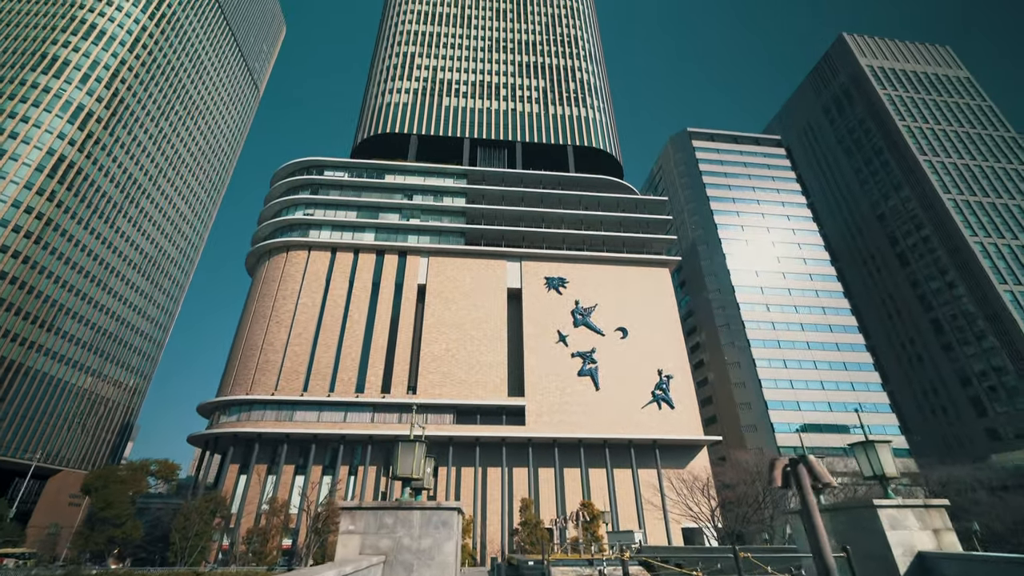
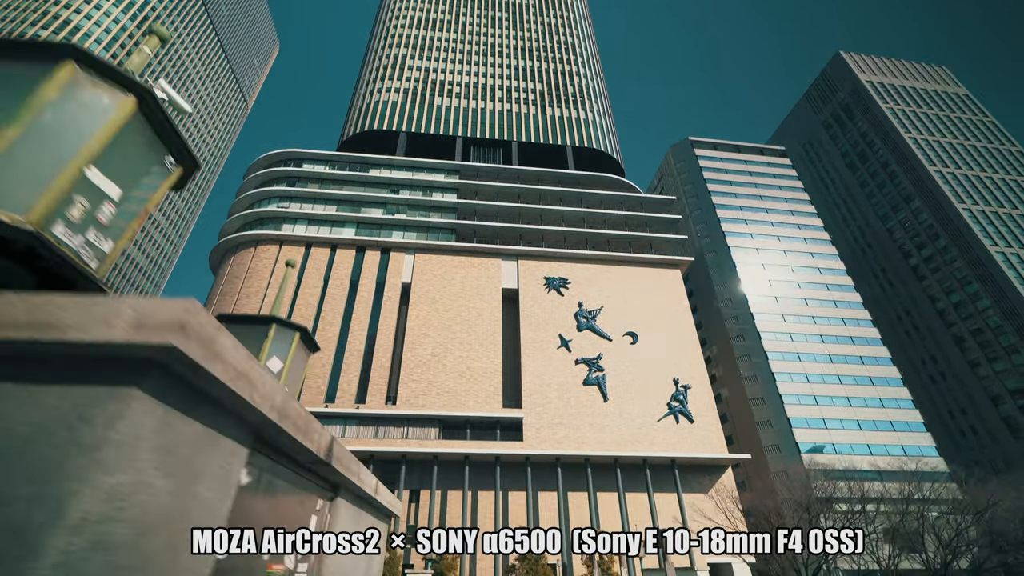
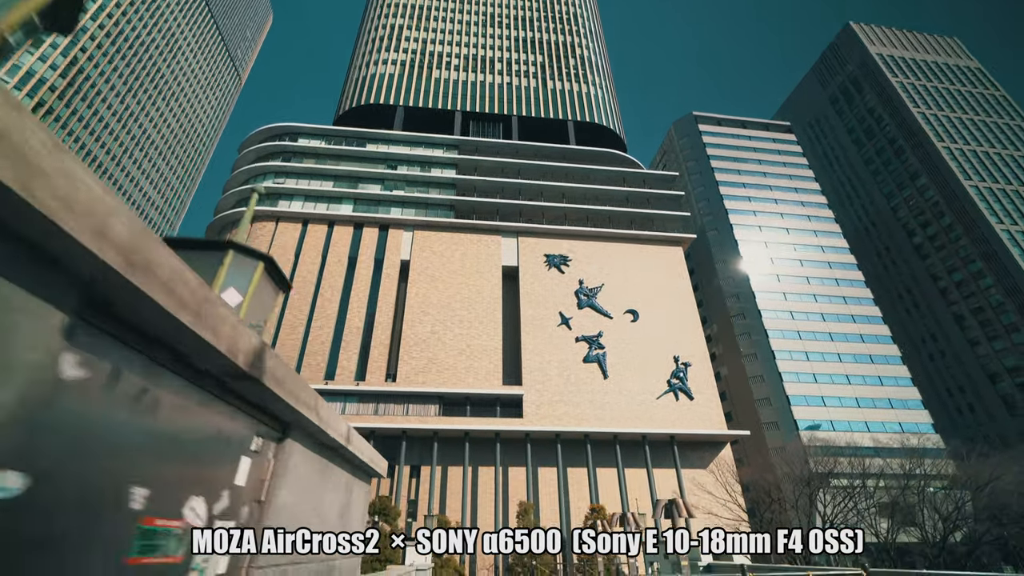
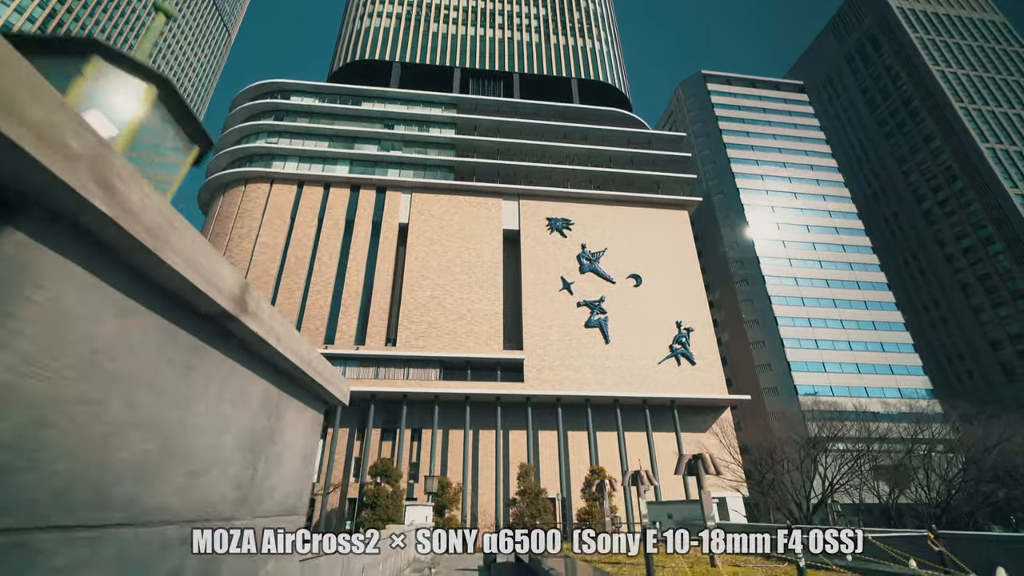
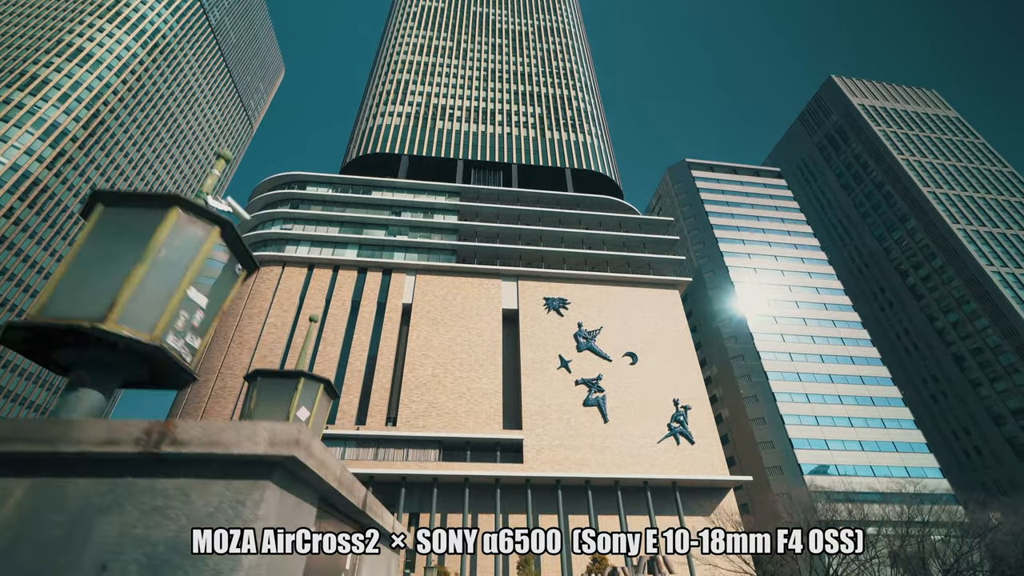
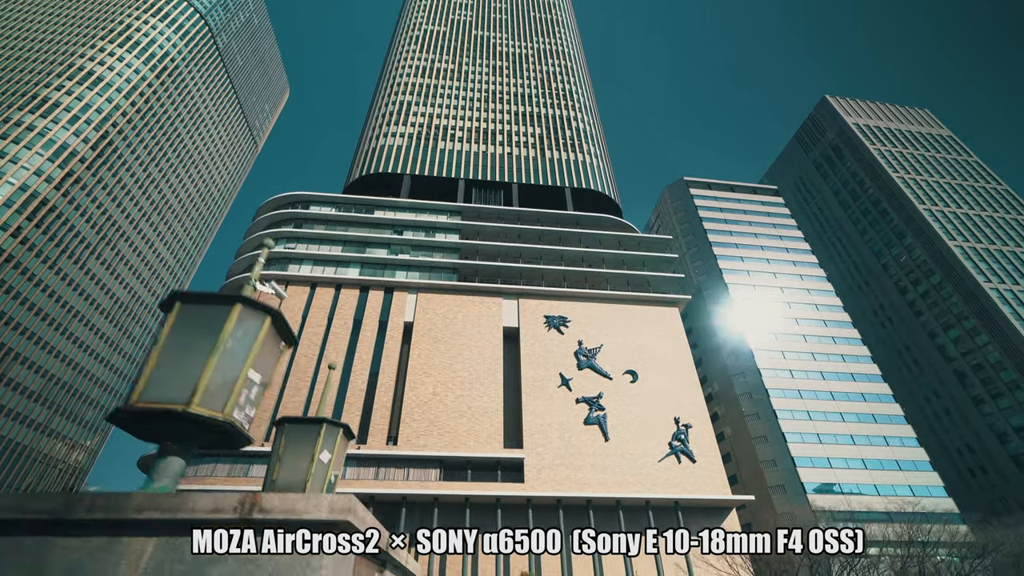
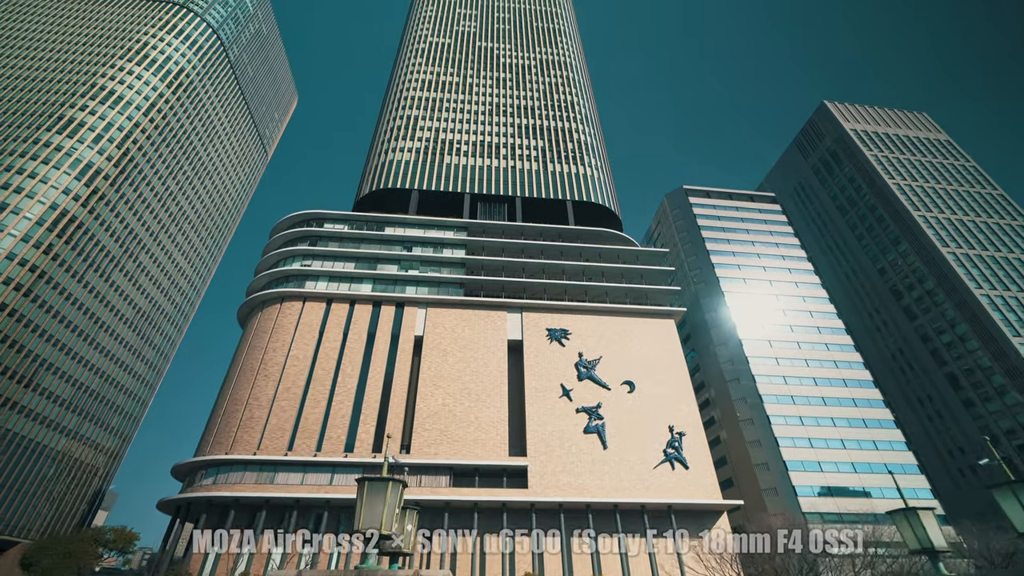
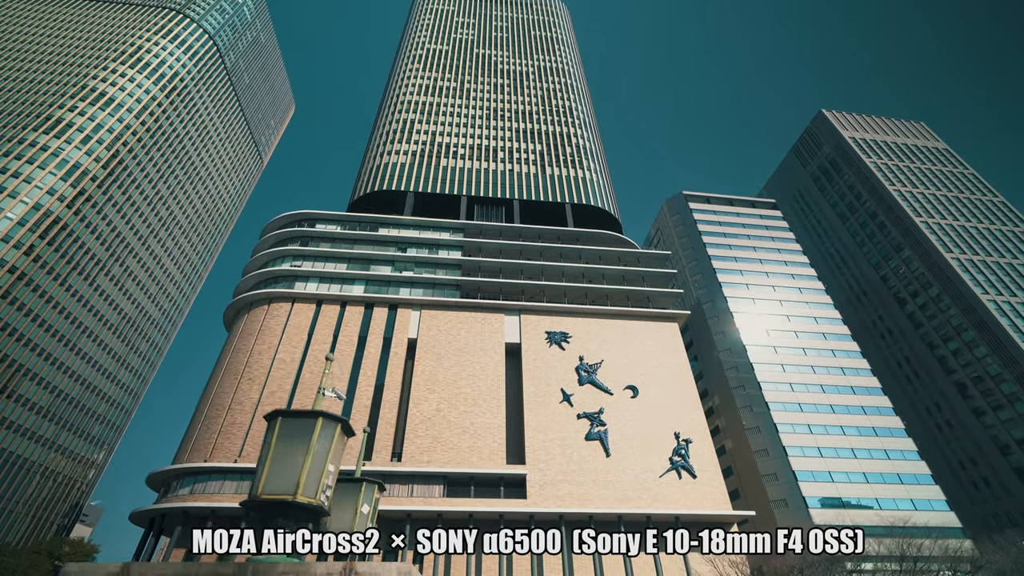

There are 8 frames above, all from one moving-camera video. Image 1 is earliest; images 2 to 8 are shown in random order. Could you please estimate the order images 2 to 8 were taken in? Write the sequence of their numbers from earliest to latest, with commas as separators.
7, 8, 6, 5, 2, 3, 4
